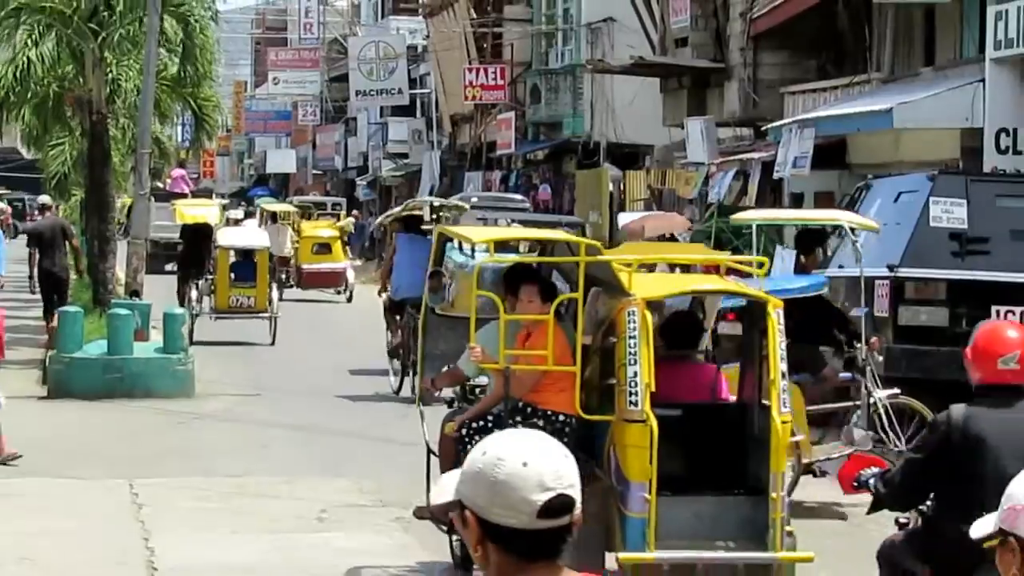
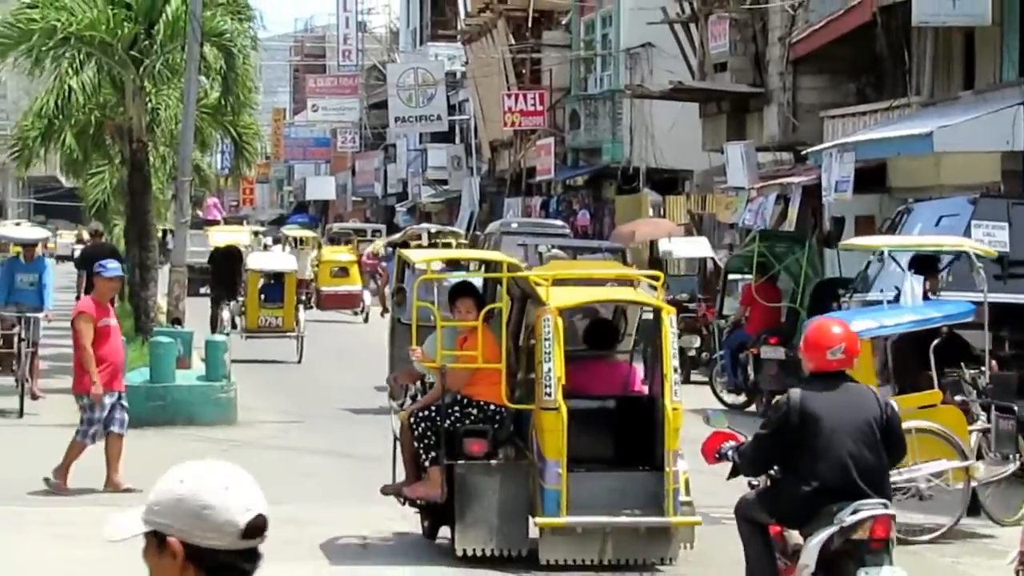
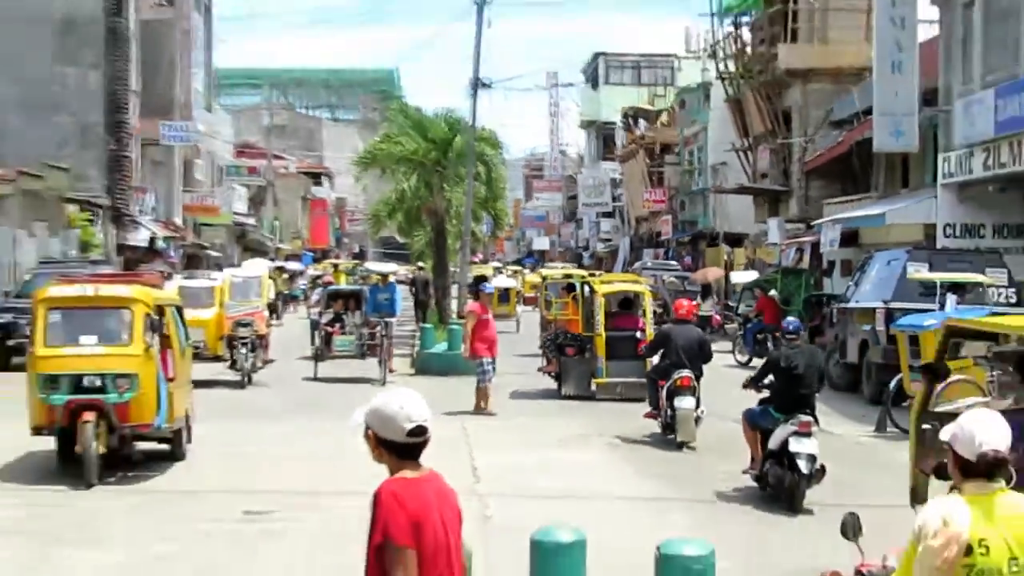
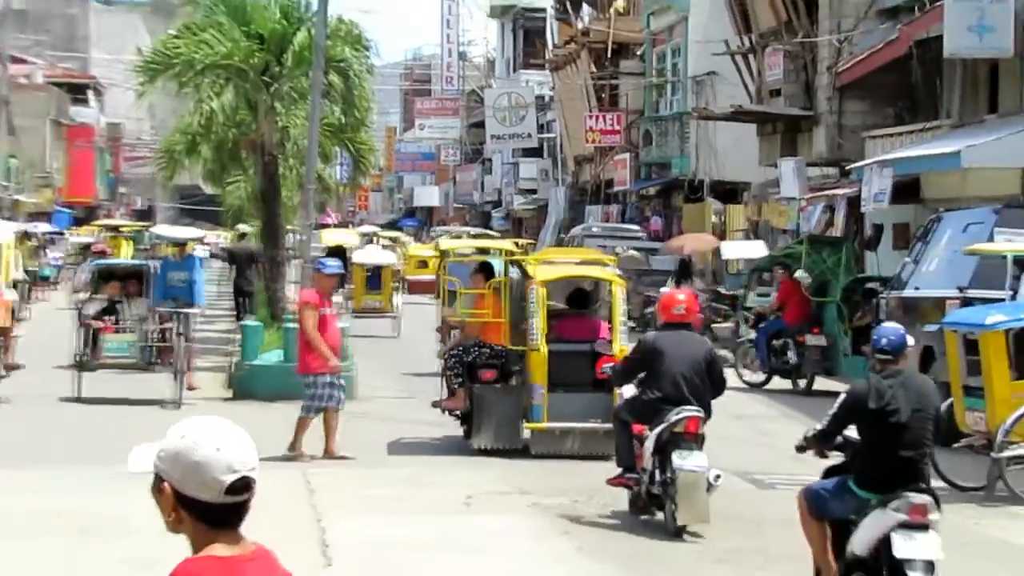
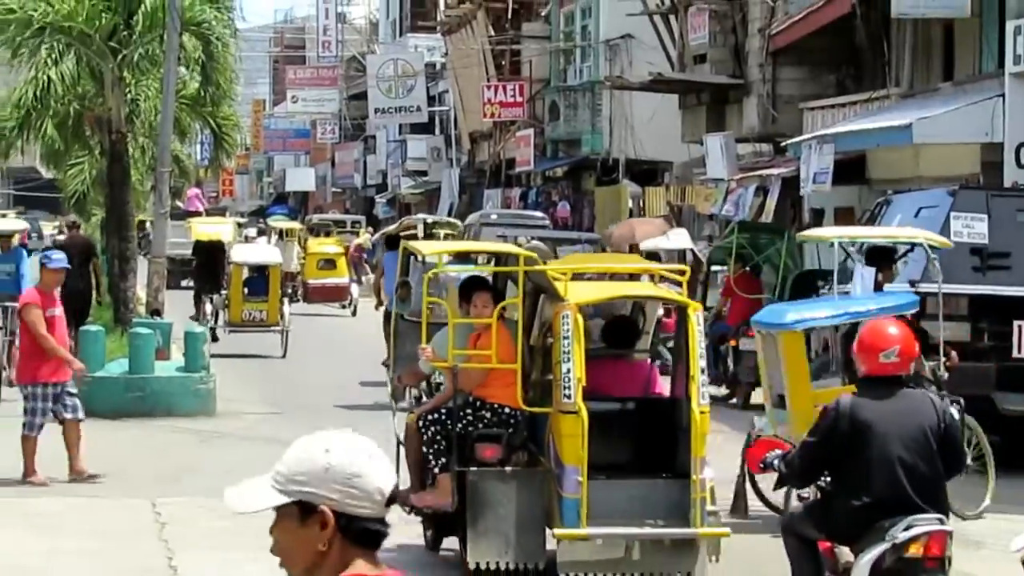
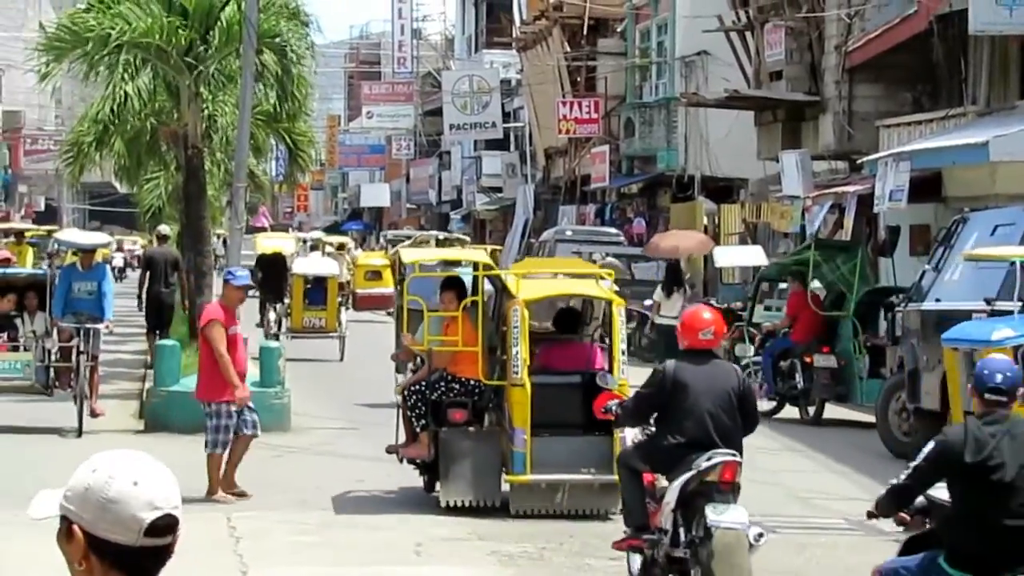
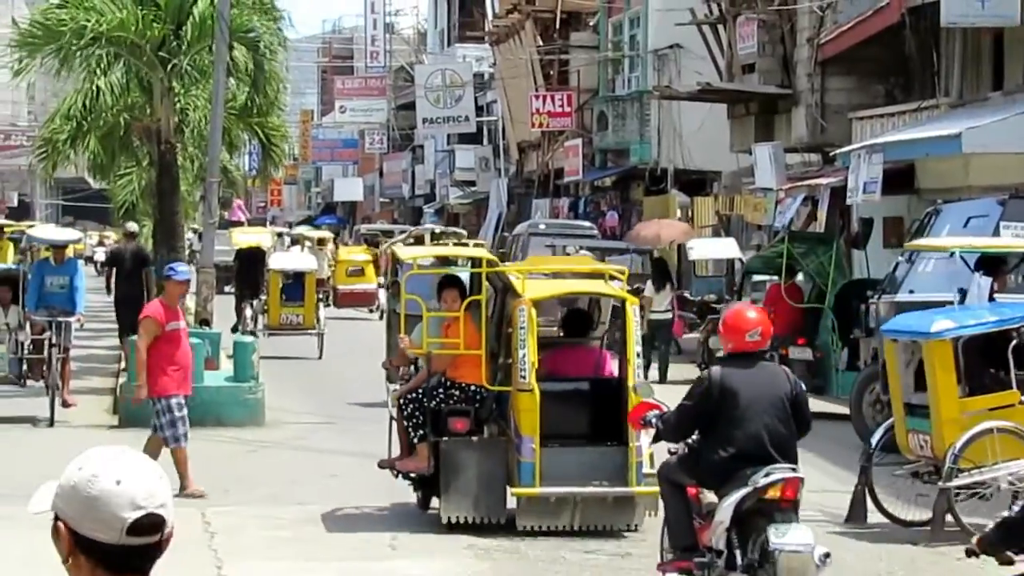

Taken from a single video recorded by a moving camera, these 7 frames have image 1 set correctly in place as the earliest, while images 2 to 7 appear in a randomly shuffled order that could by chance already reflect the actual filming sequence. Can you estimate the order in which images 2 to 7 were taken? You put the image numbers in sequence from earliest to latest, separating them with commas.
5, 2, 7, 6, 4, 3
